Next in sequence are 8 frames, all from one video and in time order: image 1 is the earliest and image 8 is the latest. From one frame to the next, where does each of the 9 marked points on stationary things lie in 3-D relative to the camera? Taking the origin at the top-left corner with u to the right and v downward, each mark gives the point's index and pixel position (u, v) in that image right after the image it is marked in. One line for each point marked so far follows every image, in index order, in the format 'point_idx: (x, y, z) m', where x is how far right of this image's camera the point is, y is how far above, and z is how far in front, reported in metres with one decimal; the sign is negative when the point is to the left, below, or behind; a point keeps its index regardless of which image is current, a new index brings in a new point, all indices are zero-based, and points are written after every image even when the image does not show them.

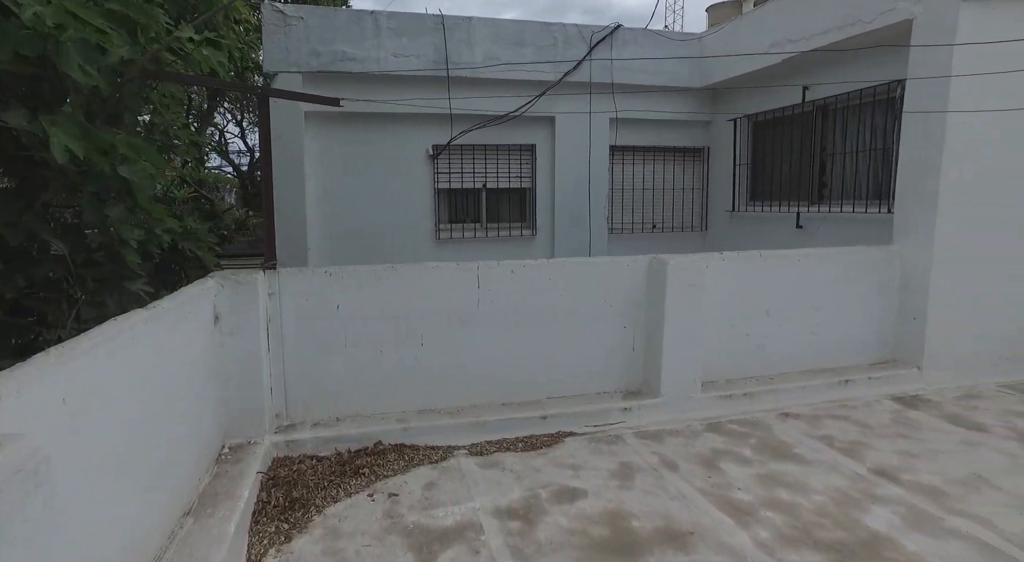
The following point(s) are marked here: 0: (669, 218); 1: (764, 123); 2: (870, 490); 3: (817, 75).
0: (+1.8, +0.7, +7.4) m
1: (+2.7, +1.7, +6.7) m
2: (+1.9, -1.1, +3.3) m
3: (+2.8, +1.9, +5.8) m
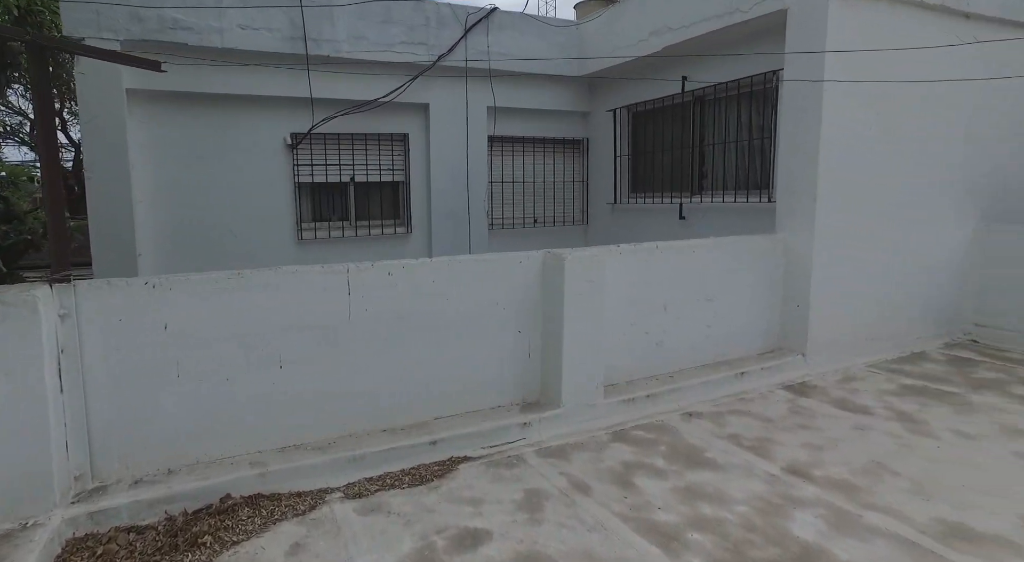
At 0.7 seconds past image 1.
0: (+0.4, +0.8, +7.1) m
1: (+1.4, +1.7, +6.6) m
2: (+1.3, -1.0, +3.1) m
3: (+1.7, +2.0, +5.7) m
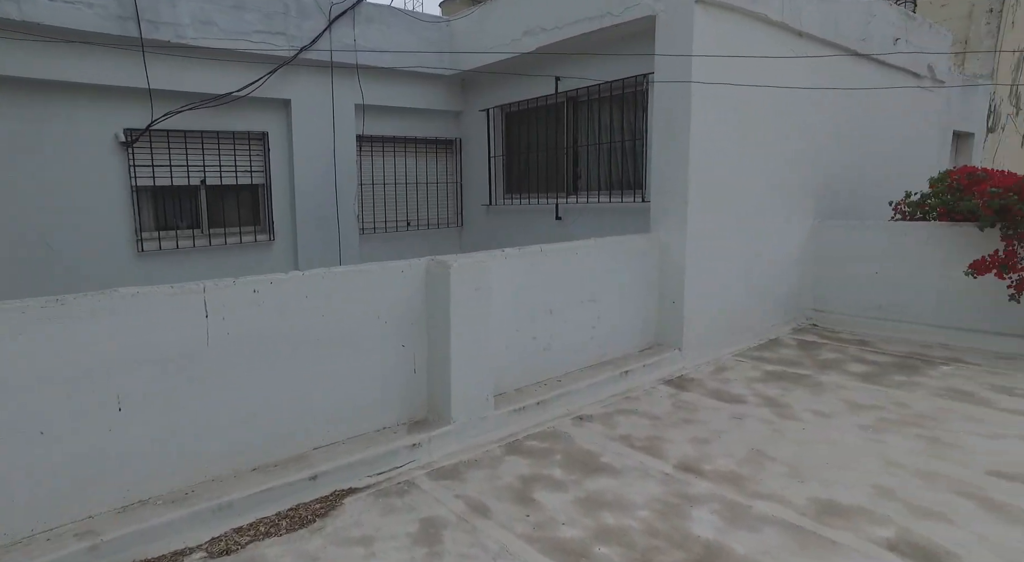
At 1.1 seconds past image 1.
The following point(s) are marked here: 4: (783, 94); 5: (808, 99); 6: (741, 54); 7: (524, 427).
0: (-0.9, +0.7, +6.9) m
1: (0.0, +1.7, +6.5) m
2: (+0.8, -1.0, +3.1) m
3: (+0.5, +1.9, +5.8) m
4: (+2.4, +1.6, +5.6) m
5: (+2.8, +1.7, +5.8) m
6: (+1.8, +1.8, +5.1) m
7: (+0.1, -0.9, +3.8) m
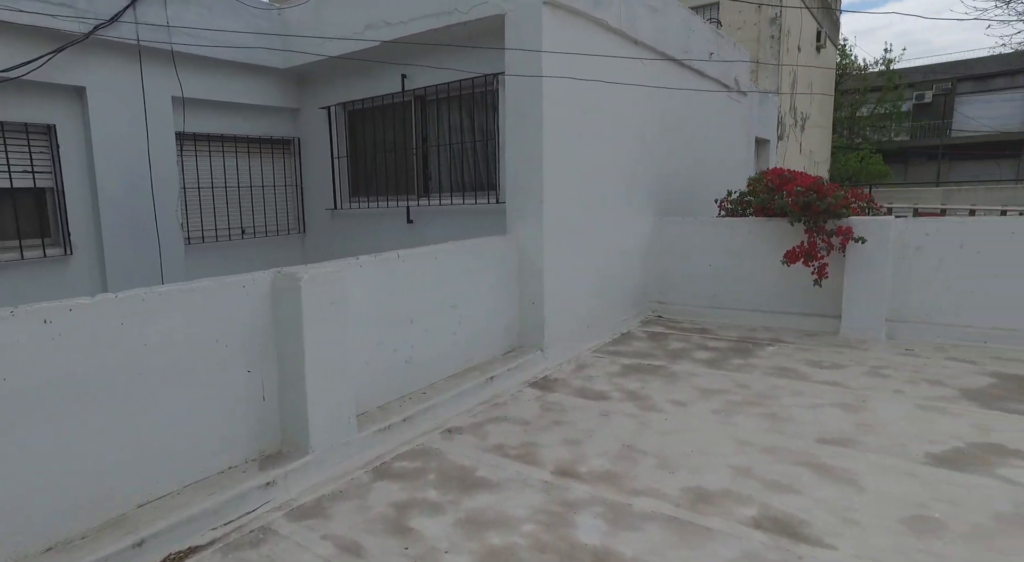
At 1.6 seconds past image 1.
0: (-2.5, +0.6, +6.2) m
1: (-1.5, +1.6, +6.2) m
2: (+0.2, -1.0, +3.0) m
3: (-0.9, +1.9, +5.5) m
4: (+1.0, +1.7, +5.8) m
5: (+1.3, +1.7, +6.1) m
6: (+0.6, +1.8, +5.2) m
7: (-0.7, -0.9, +3.6) m
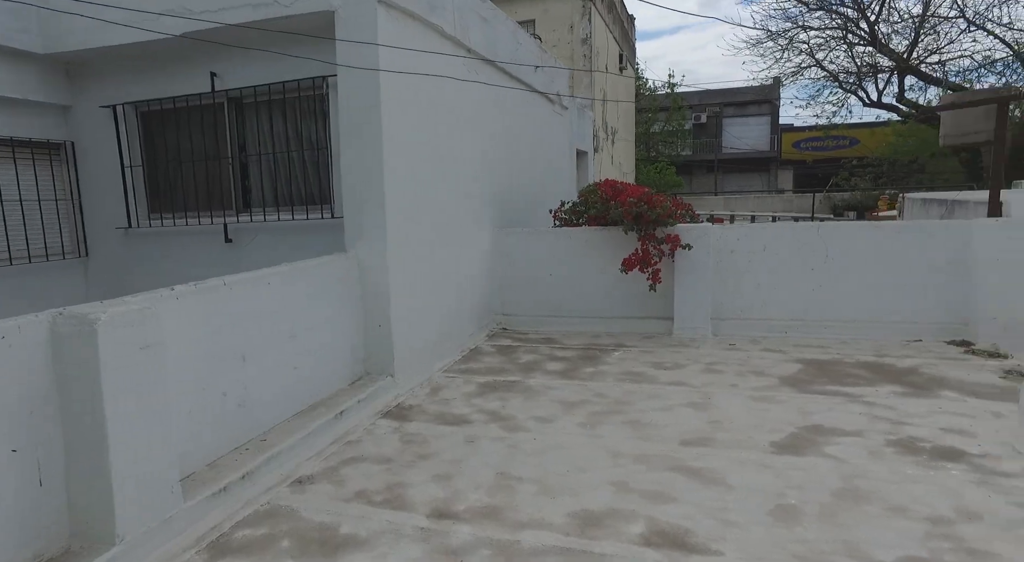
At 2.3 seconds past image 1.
0: (-3.9, +0.3, +5.0) m
1: (-3.0, +1.4, +5.3) m
2: (-0.3, -1.1, +2.7) m
3: (-2.2, +1.7, +4.8) m
4: (-0.5, +1.5, +5.6) m
5: (-0.3, +1.6, +6.0) m
6: (-0.7, +1.7, +4.9) m
7: (-1.3, -1.1, +3.0) m
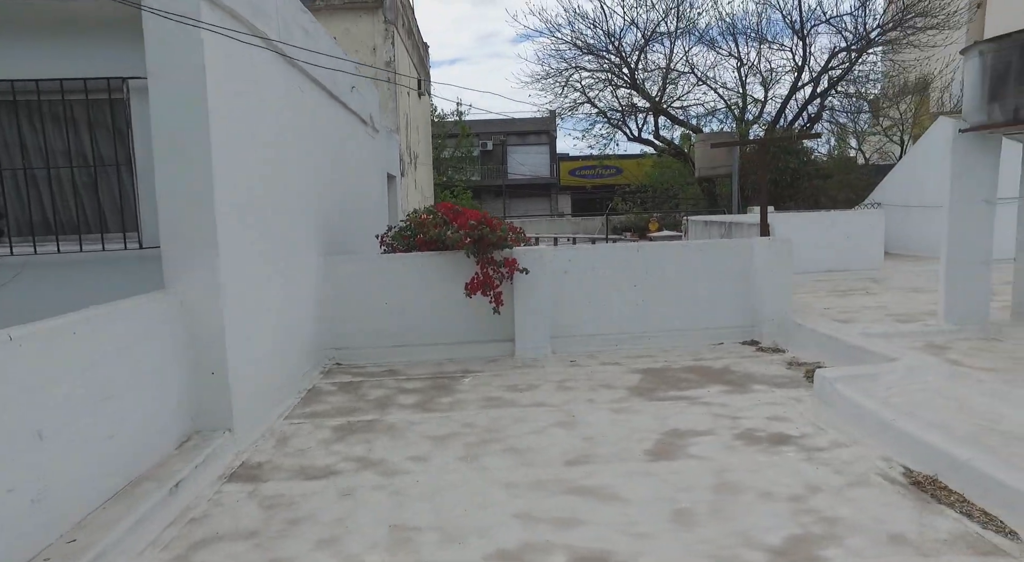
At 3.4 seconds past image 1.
0: (-4.8, -0.1, +3.4) m
1: (-4.1, +1.0, +3.9) m
2: (-0.5, -1.2, +2.3) m
3: (-3.2, +1.4, +3.7) m
4: (-1.8, +1.3, +5.1) m
5: (-1.8, +1.3, +5.5) m
6: (-1.8, +1.4, +4.3) m
7: (-1.6, -1.3, +2.2) m
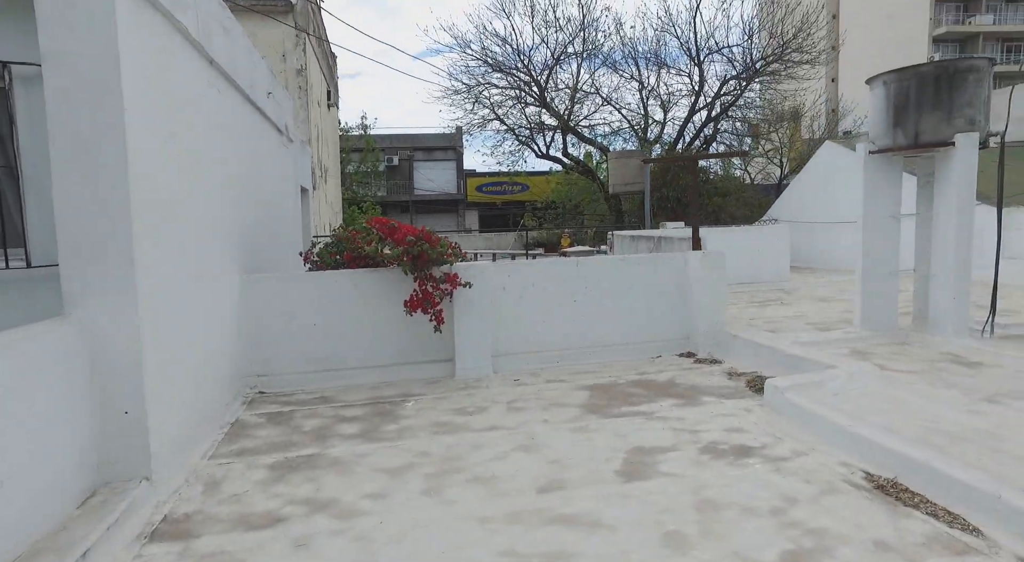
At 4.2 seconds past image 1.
0: (-4.8, -0.2, +2.3) m
1: (-4.2, +0.9, +3.0) m
2: (-0.4, -1.3, +2.0) m
3: (-3.4, +1.2, +3.0) m
4: (-2.2, +1.1, +4.5) m
5: (-2.3, +1.1, +5.0) m
6: (-2.1, +1.3, +3.8) m
7: (-1.5, -1.3, +1.7) m
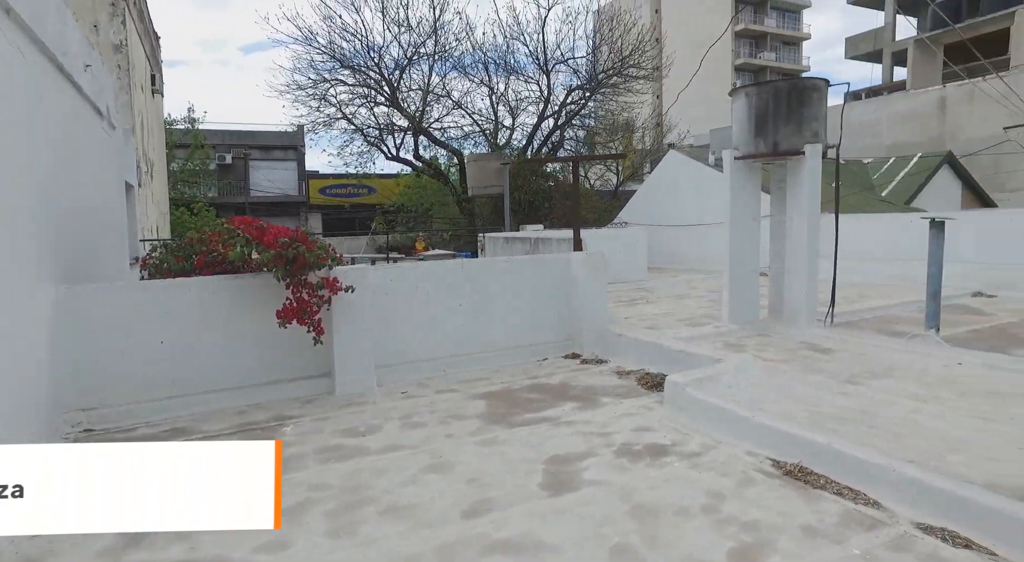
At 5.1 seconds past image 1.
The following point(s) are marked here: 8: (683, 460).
0: (-4.8, -0.3, +0.8) m
1: (-4.4, +0.8, +1.6) m
2: (-0.4, -1.3, +1.5) m
3: (-3.6, +1.2, +1.8) m
4: (-2.8, +1.0, +3.6) m
5: (-3.0, +1.1, +4.0) m
6: (-2.5, +1.3, +2.9) m
7: (-1.4, -1.3, +1.0) m
8: (+1.0, -1.1, +3.9) m
